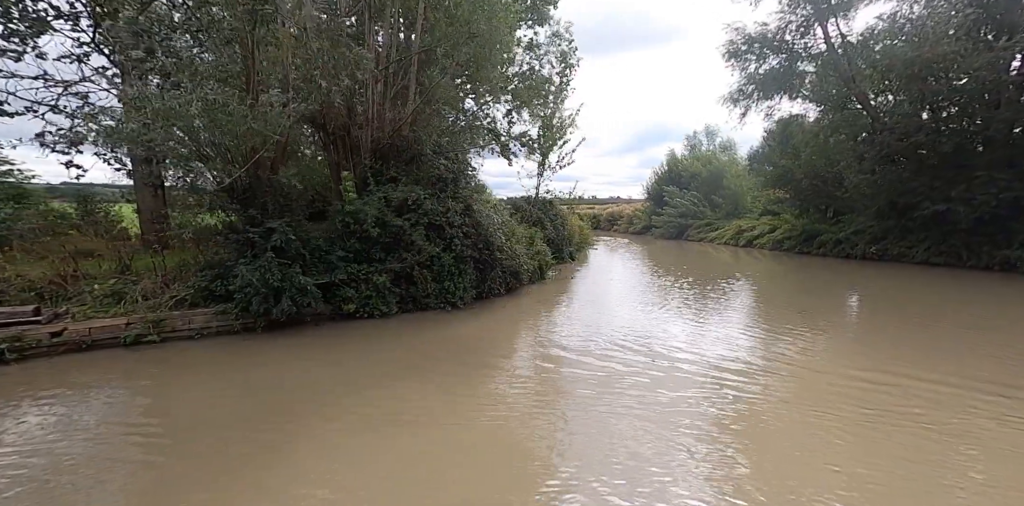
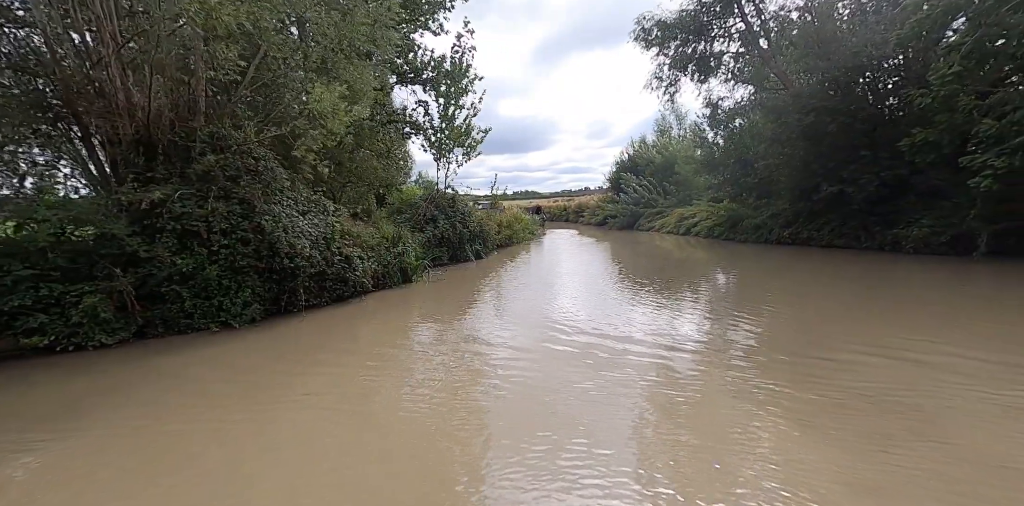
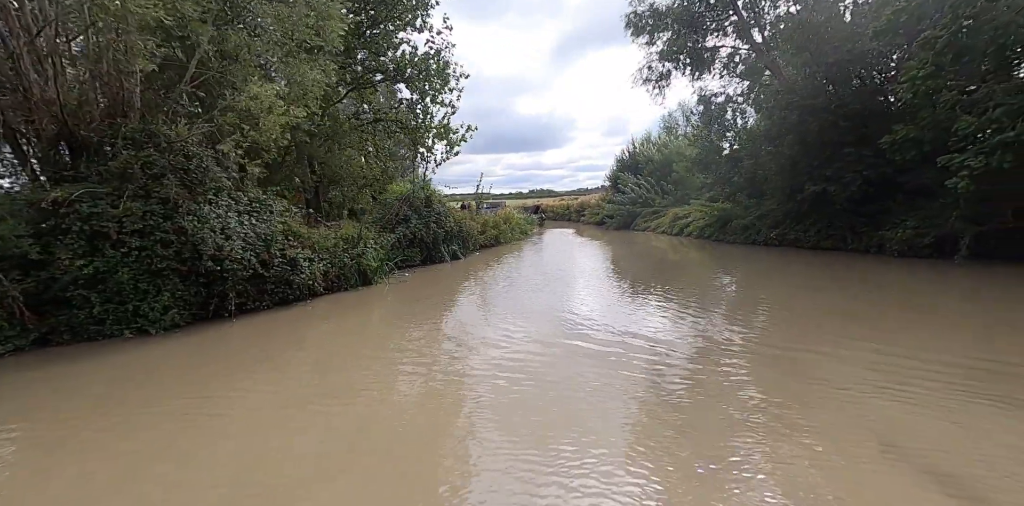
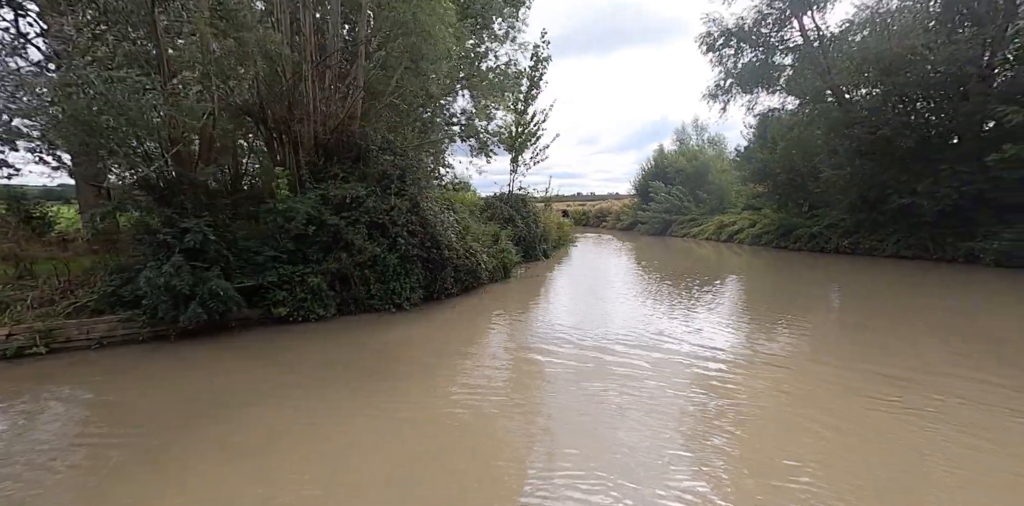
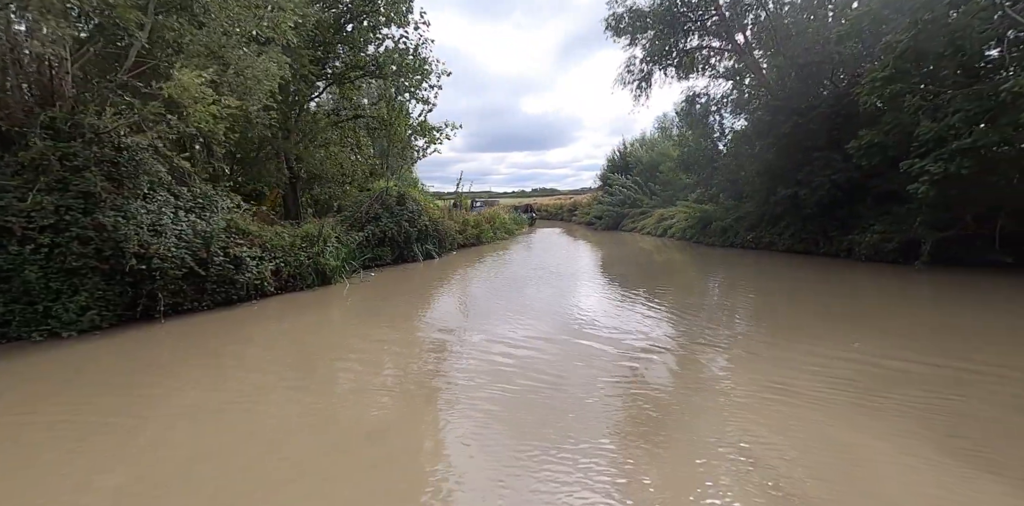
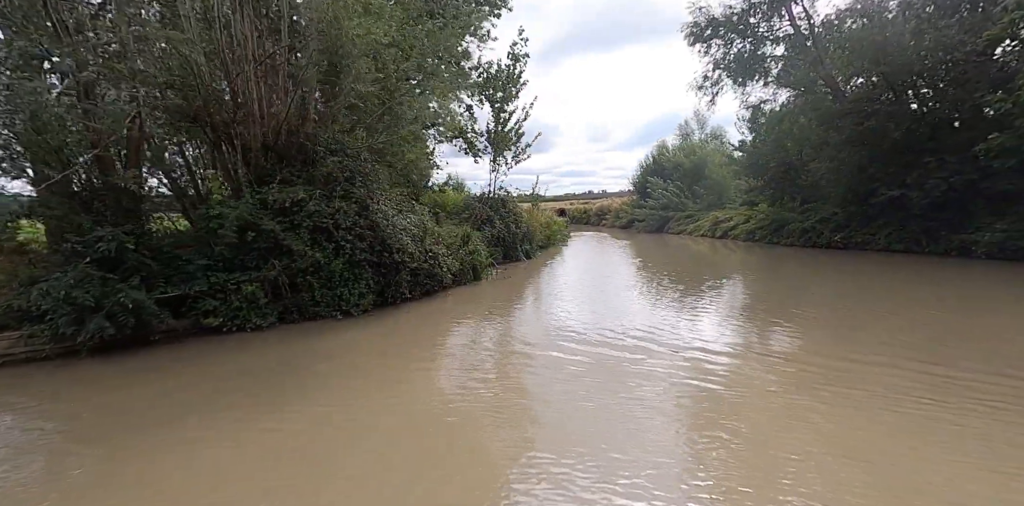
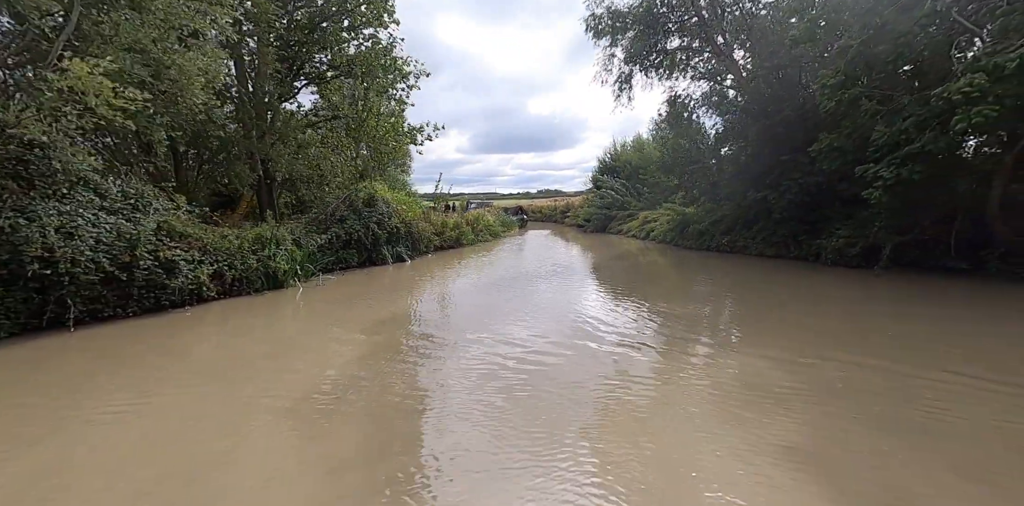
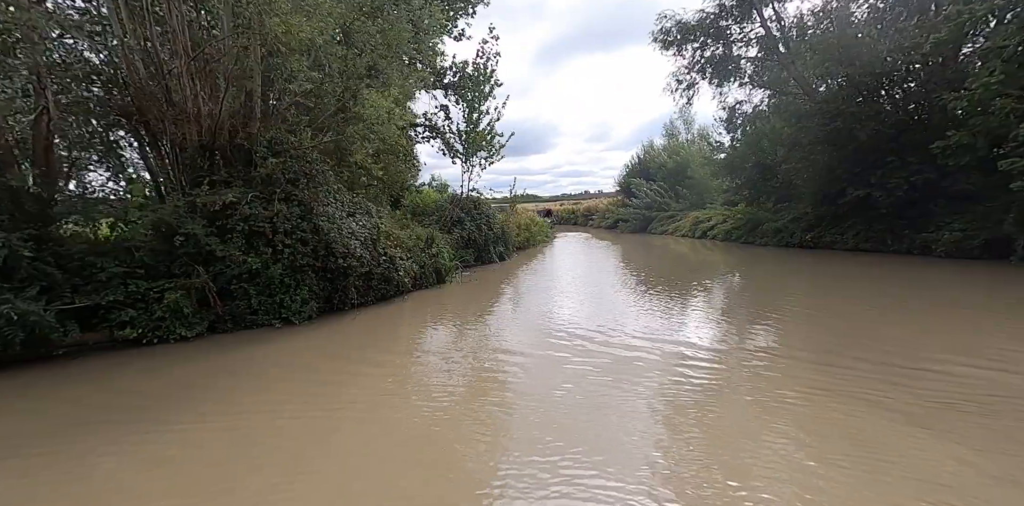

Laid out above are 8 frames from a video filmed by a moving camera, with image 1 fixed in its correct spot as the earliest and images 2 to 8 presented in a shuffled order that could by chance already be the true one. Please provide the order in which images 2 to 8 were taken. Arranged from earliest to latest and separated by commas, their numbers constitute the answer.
4, 6, 8, 2, 3, 5, 7
